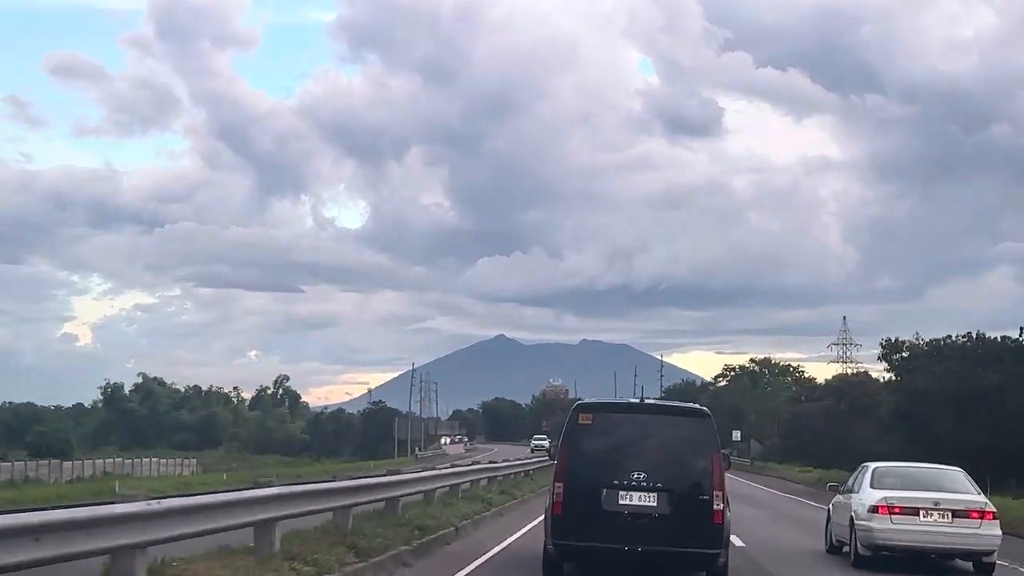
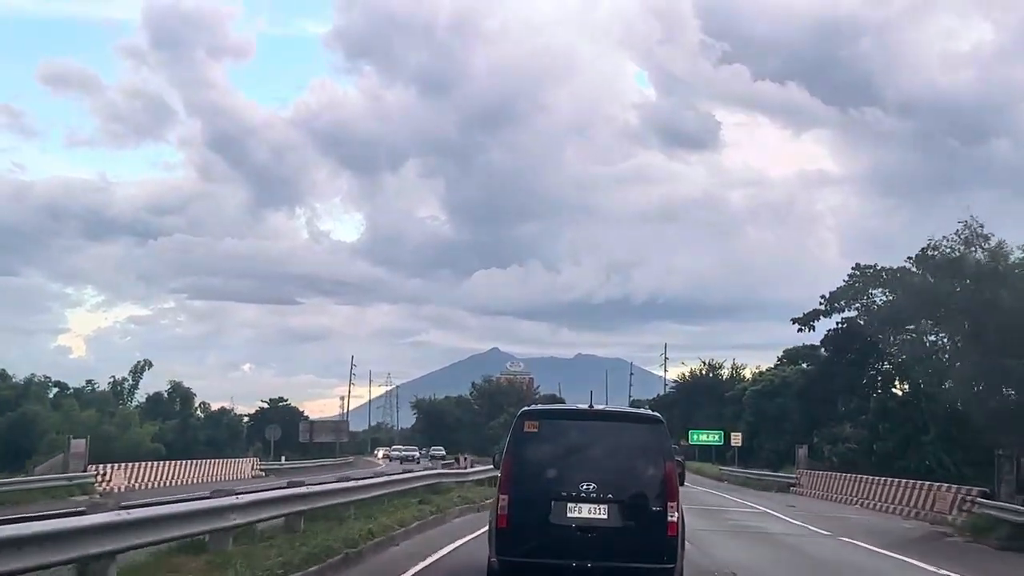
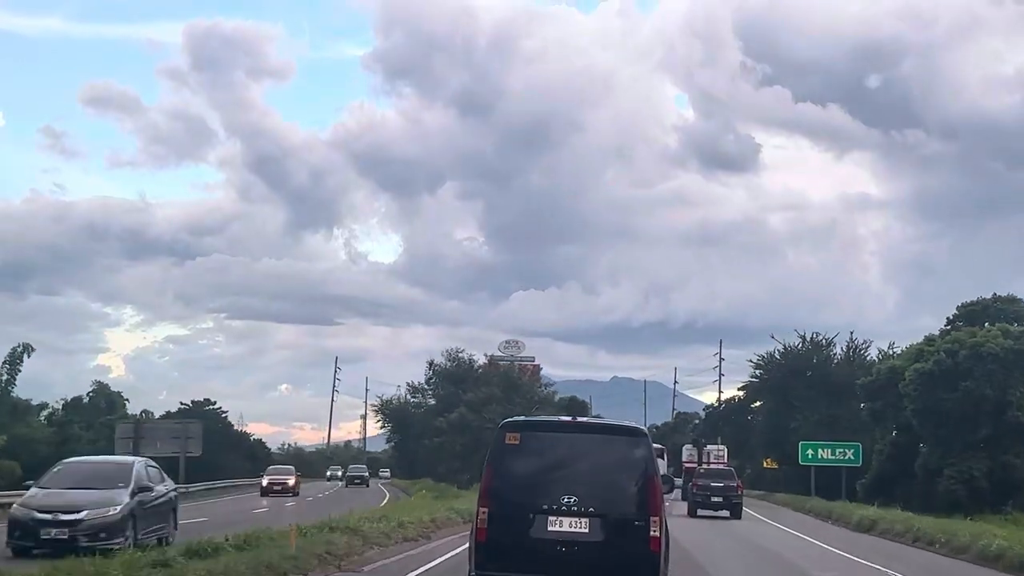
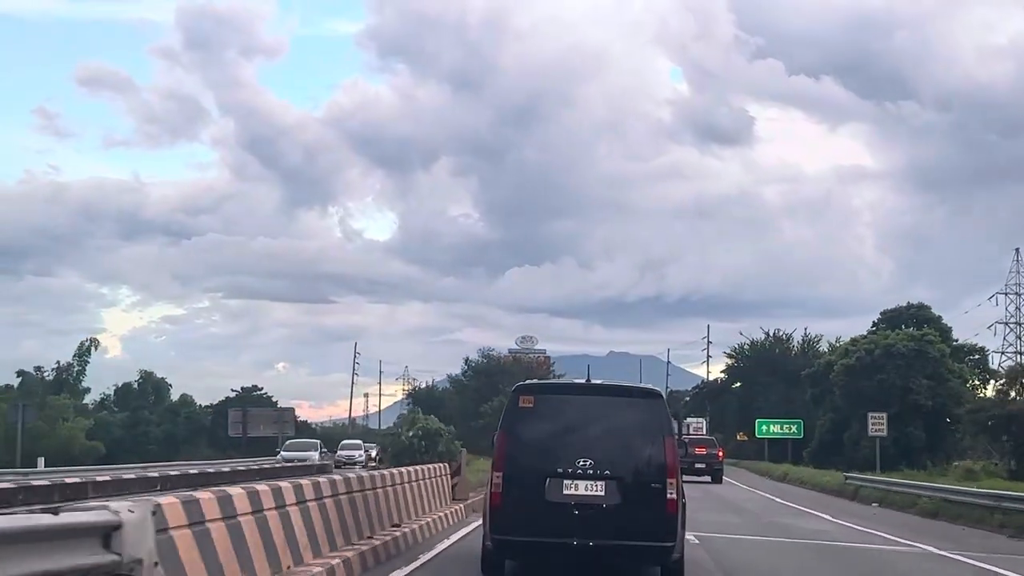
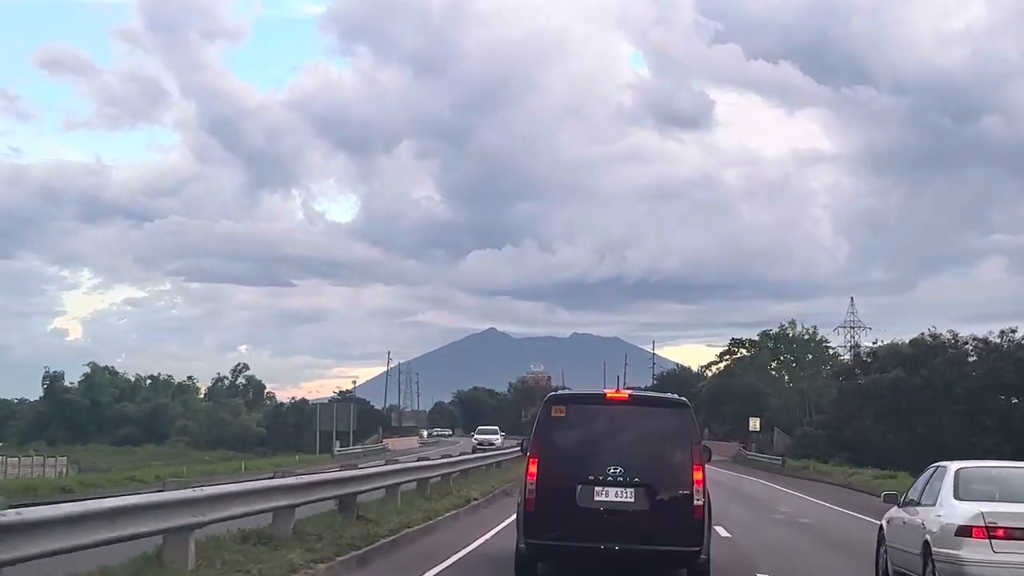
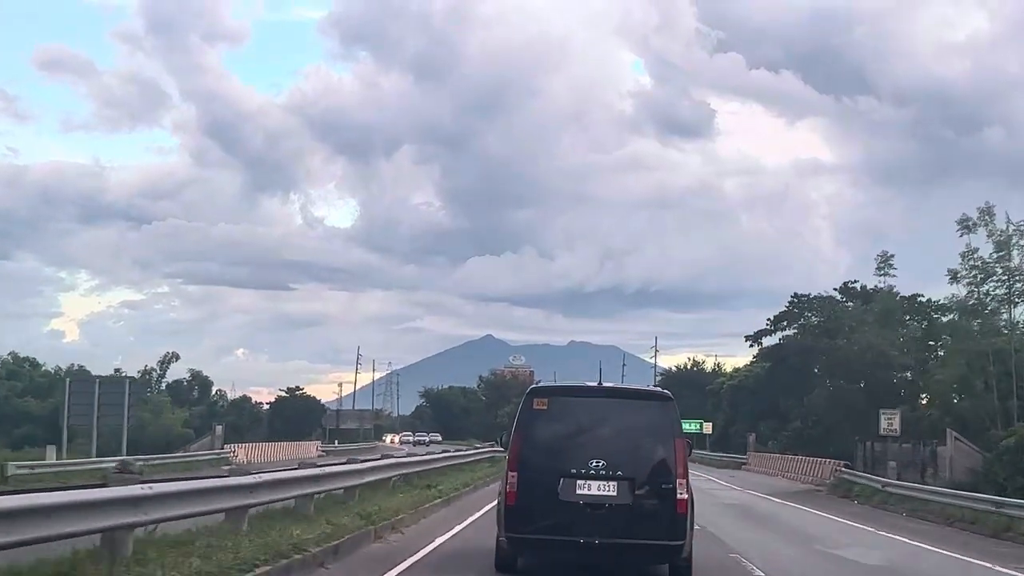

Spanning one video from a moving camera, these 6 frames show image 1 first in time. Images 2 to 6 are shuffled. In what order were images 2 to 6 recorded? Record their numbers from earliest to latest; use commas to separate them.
5, 6, 2, 4, 3
